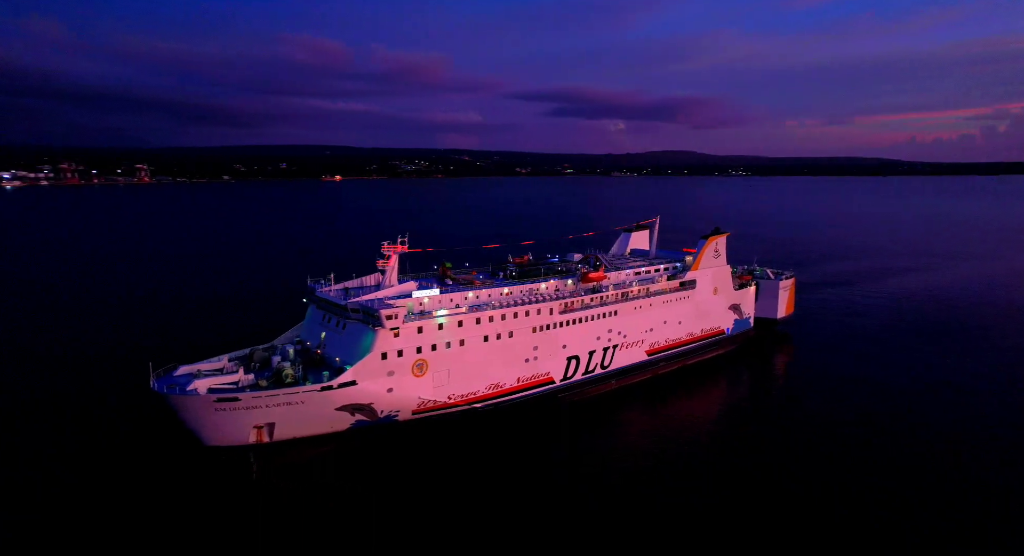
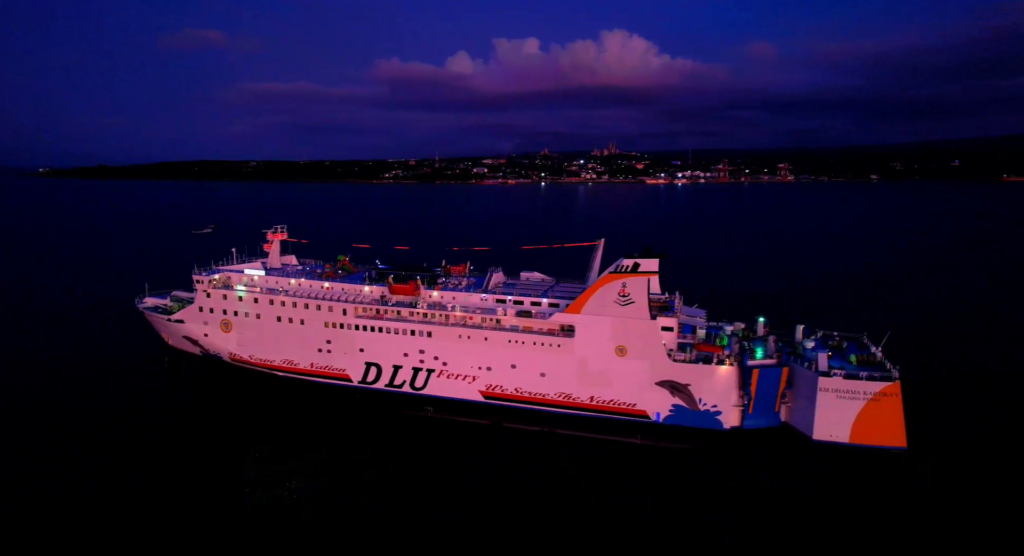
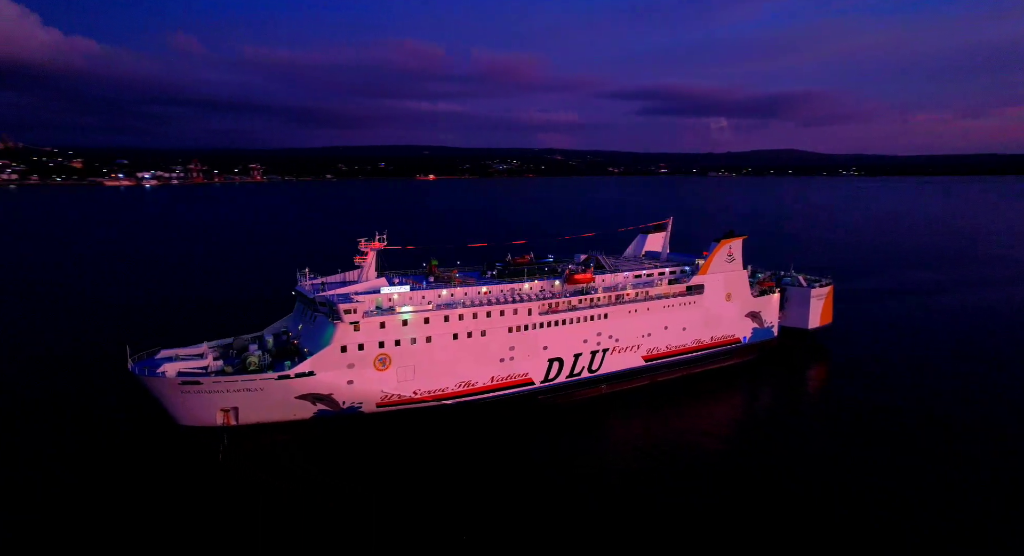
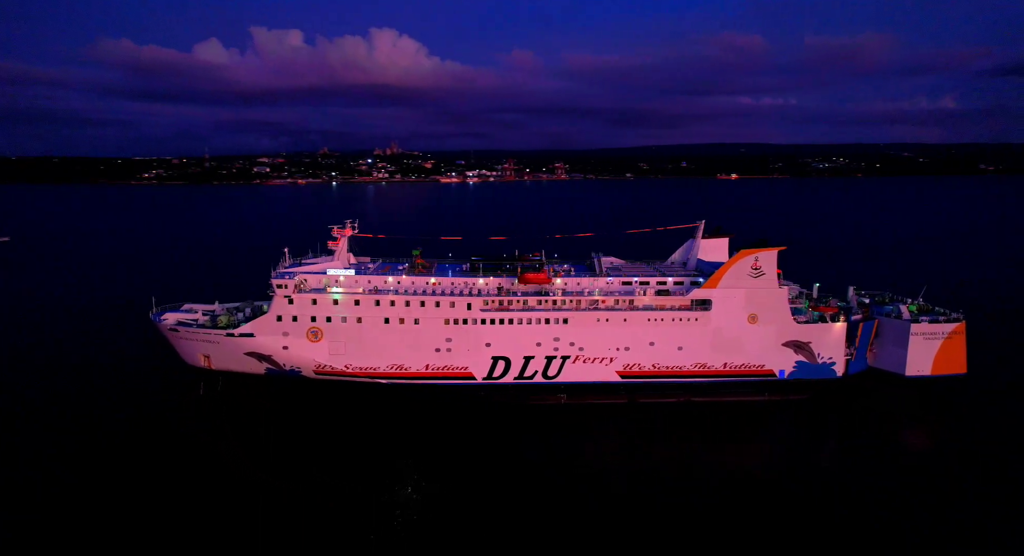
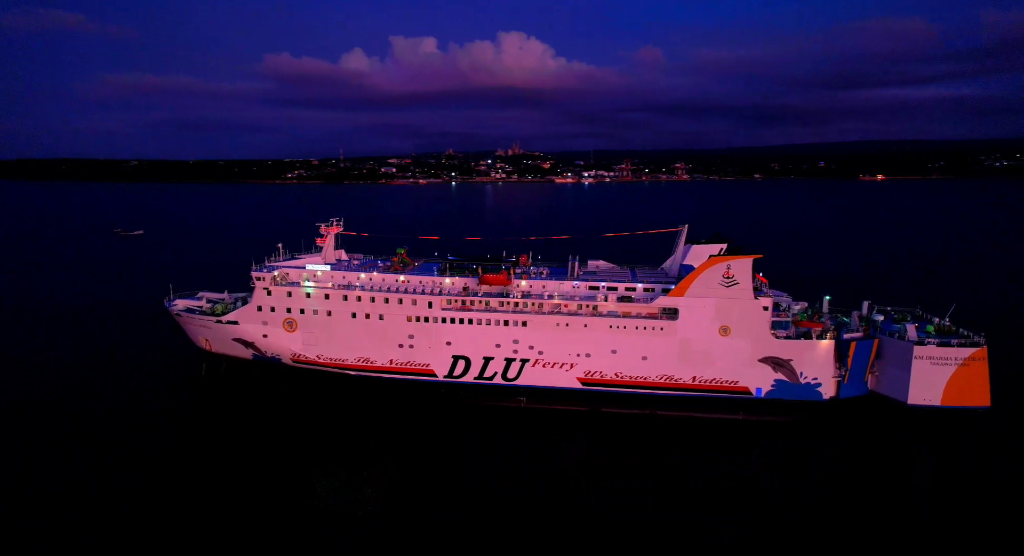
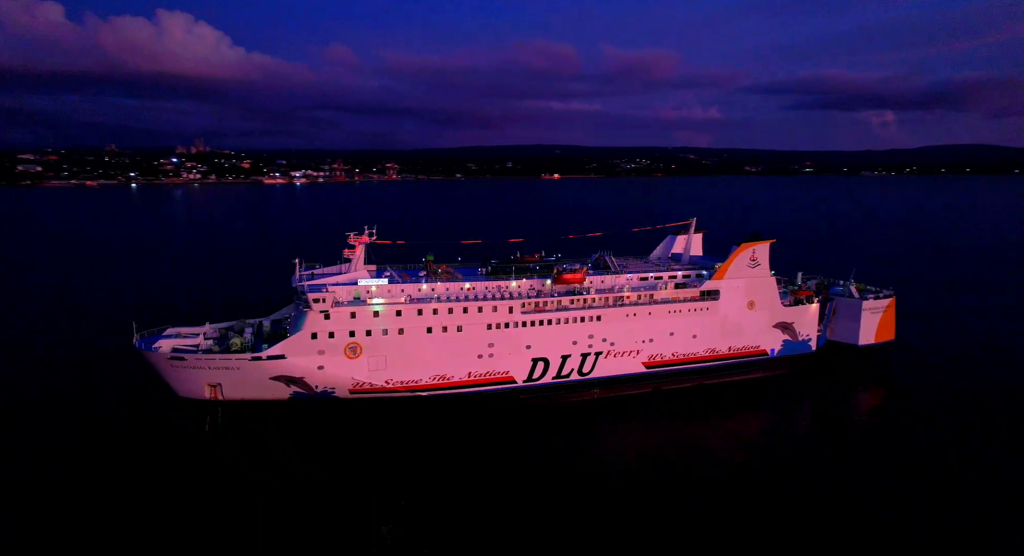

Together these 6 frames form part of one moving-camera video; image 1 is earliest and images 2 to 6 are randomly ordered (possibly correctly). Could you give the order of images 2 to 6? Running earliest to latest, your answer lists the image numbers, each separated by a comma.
3, 6, 4, 5, 2
